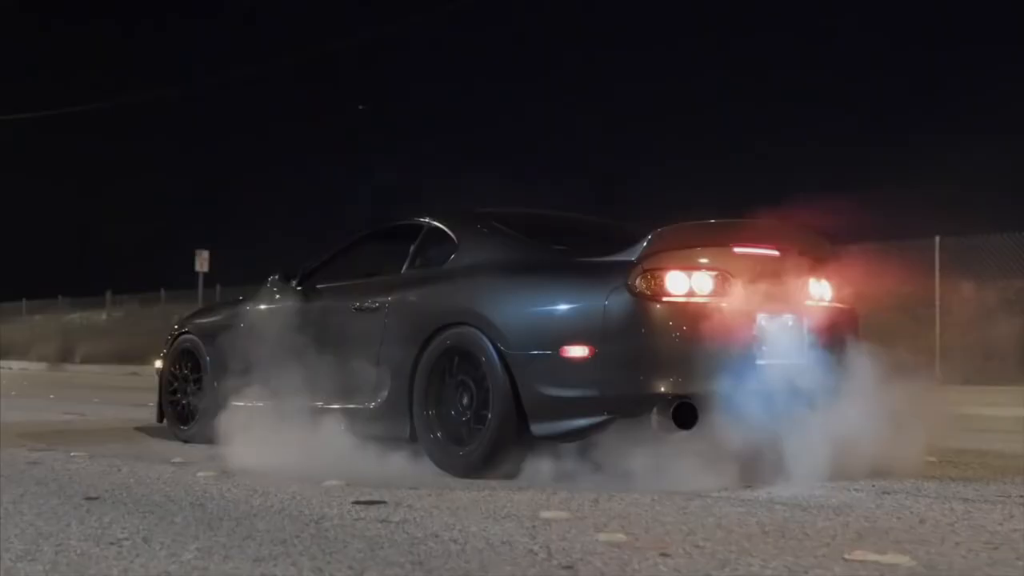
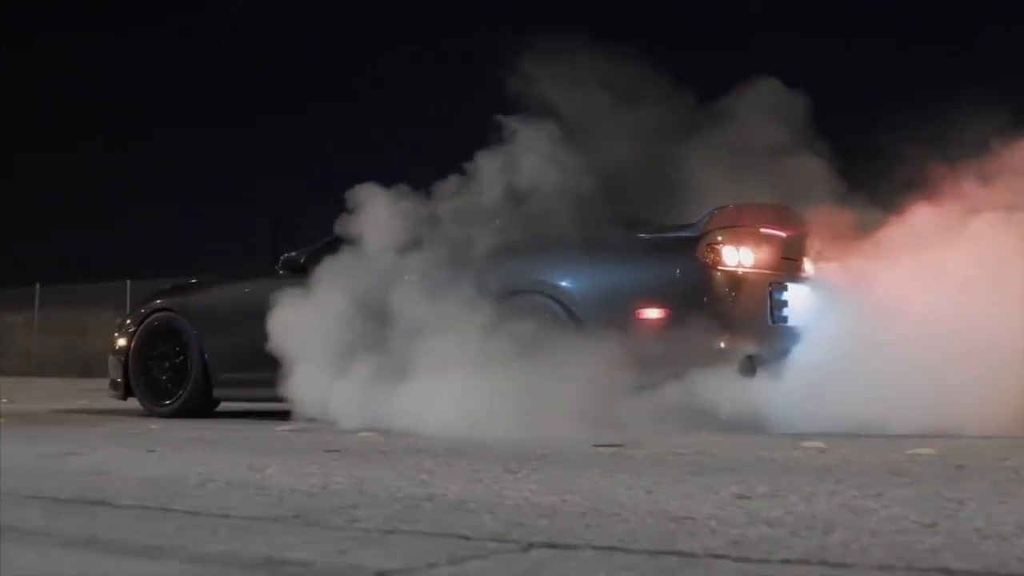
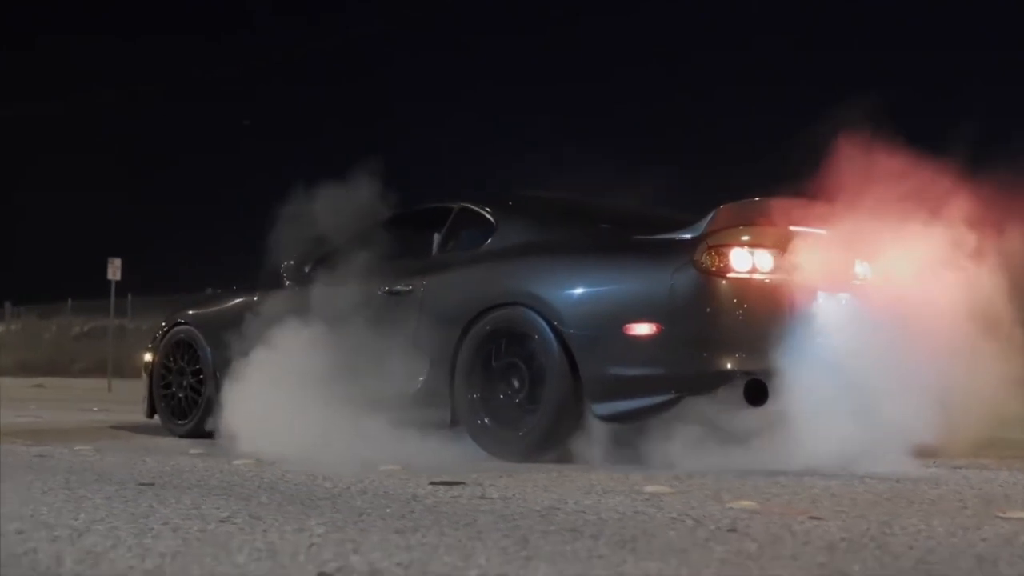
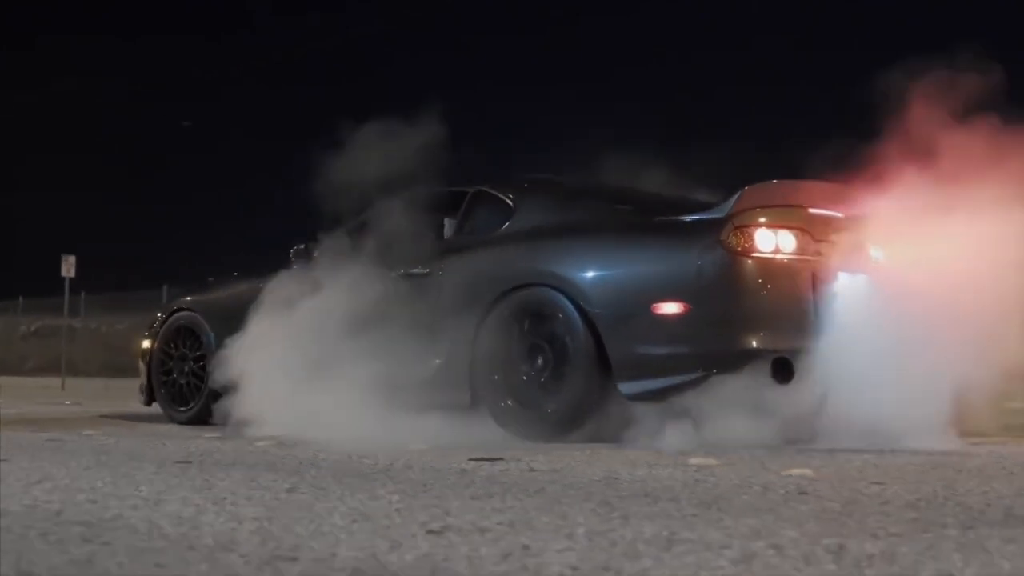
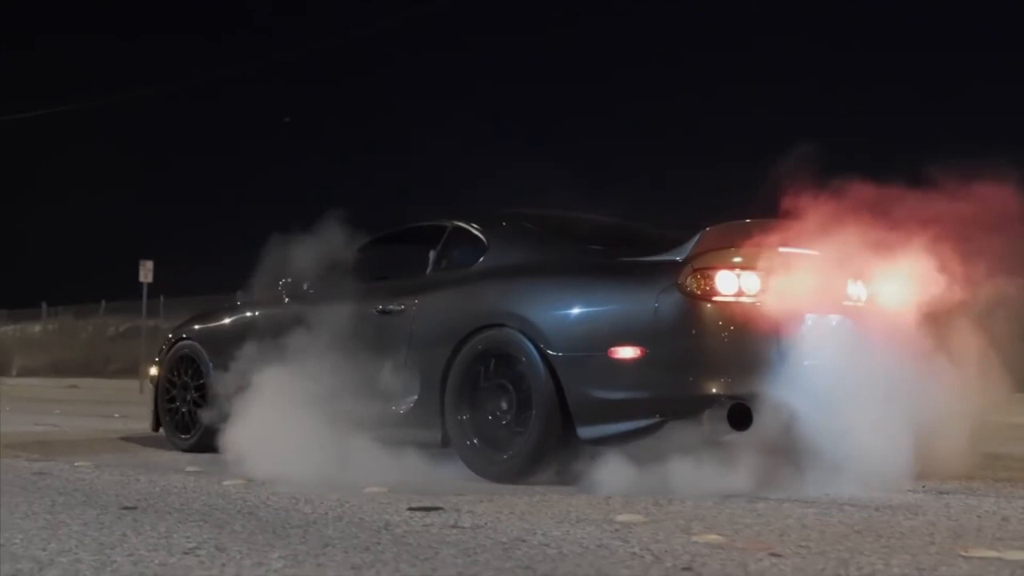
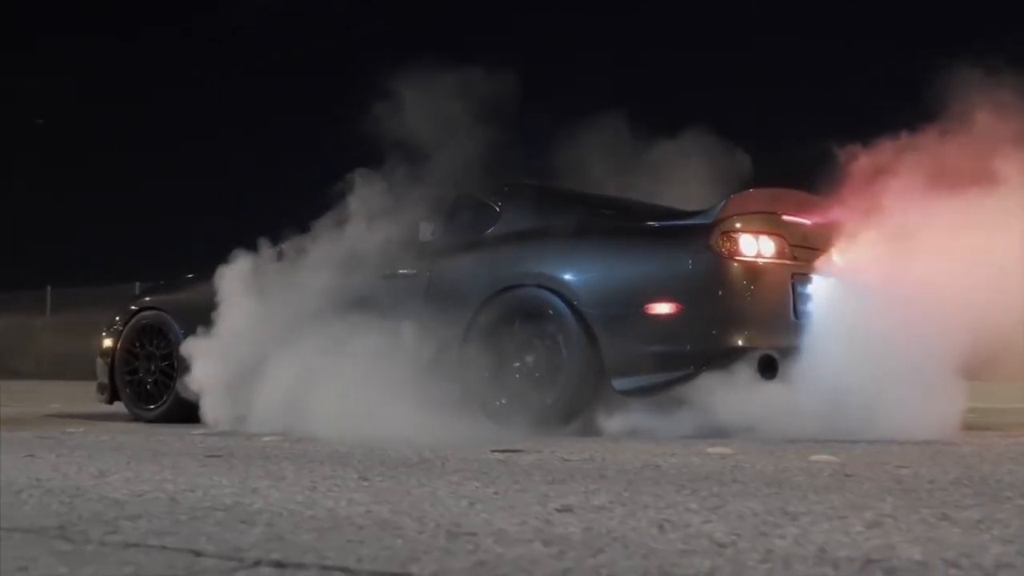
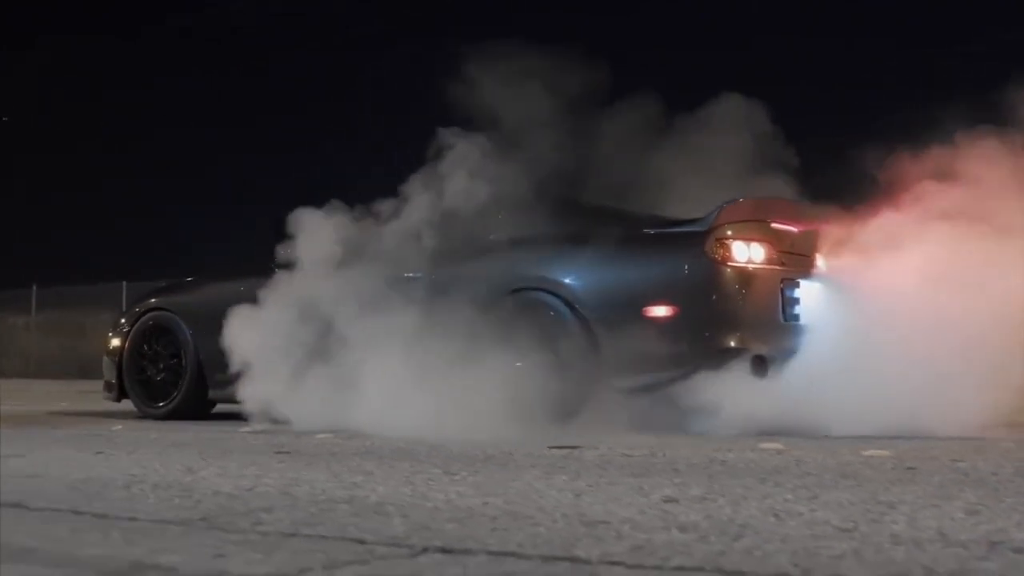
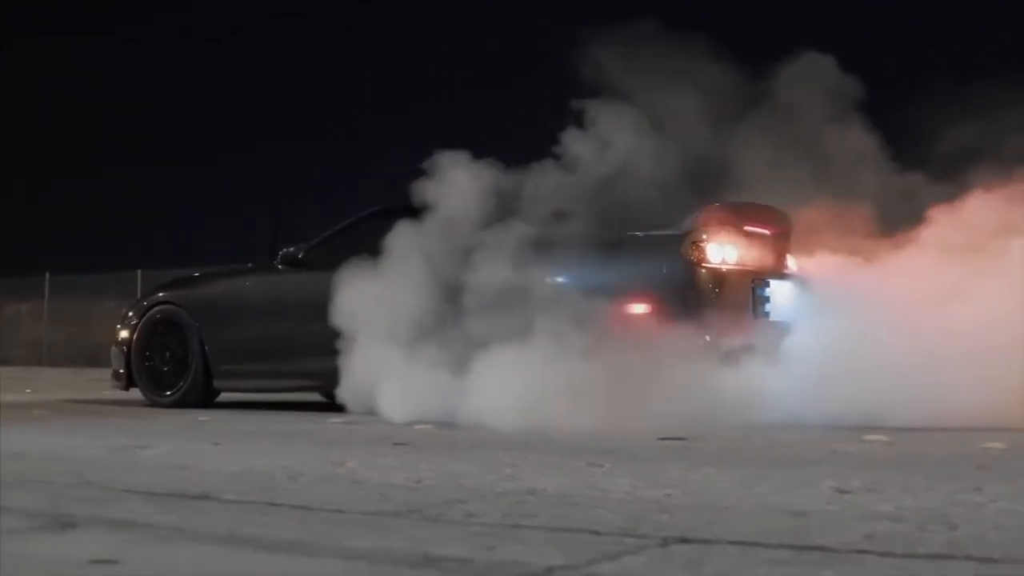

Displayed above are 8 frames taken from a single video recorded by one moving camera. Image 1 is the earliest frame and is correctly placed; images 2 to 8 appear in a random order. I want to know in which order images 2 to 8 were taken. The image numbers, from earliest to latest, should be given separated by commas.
5, 3, 4, 6, 7, 2, 8
